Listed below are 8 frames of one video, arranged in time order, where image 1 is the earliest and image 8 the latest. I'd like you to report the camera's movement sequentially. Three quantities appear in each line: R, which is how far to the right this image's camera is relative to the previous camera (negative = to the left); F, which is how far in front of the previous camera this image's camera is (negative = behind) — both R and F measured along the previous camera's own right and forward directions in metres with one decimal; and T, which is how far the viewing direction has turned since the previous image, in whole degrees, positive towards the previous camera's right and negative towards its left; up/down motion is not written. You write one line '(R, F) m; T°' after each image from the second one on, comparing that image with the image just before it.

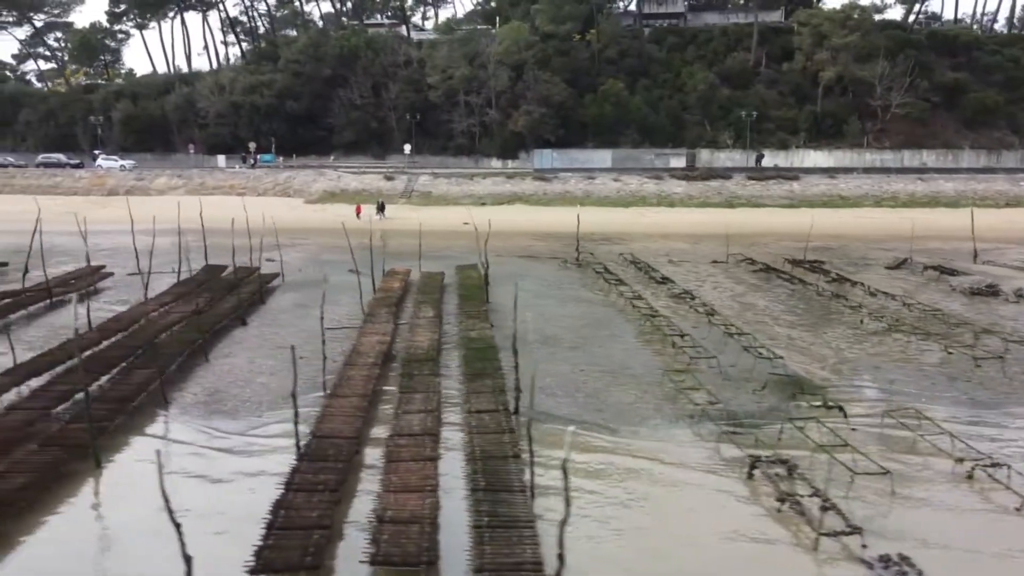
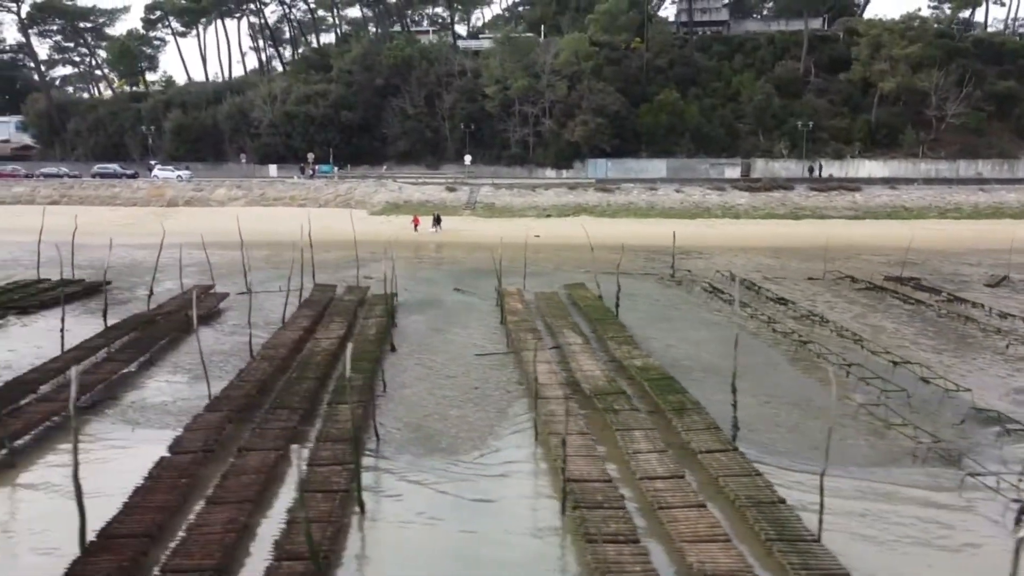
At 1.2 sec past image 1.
(-3.4, 0.0) m; 0°
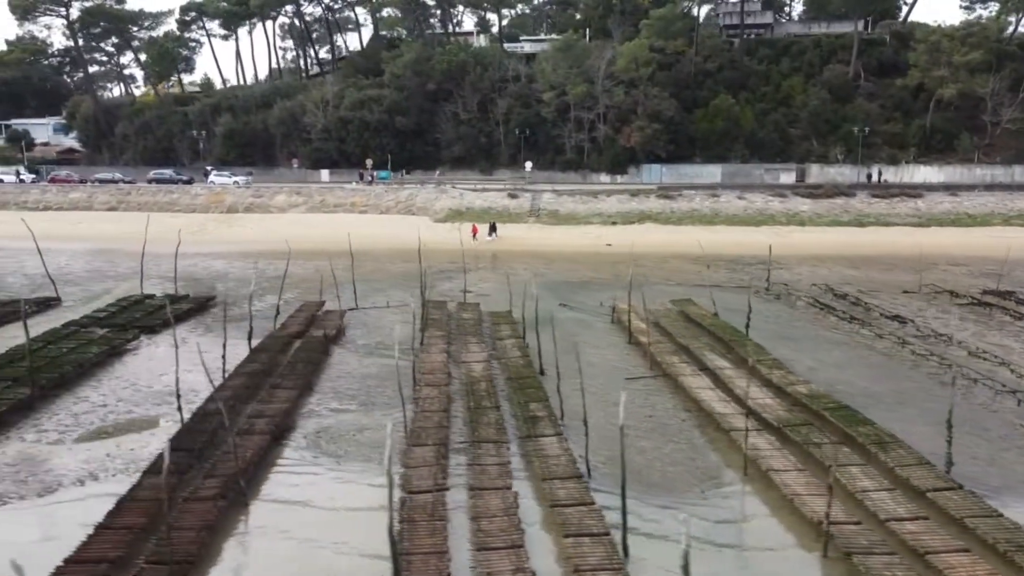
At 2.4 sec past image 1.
(-3.4, -0.1) m; 0°
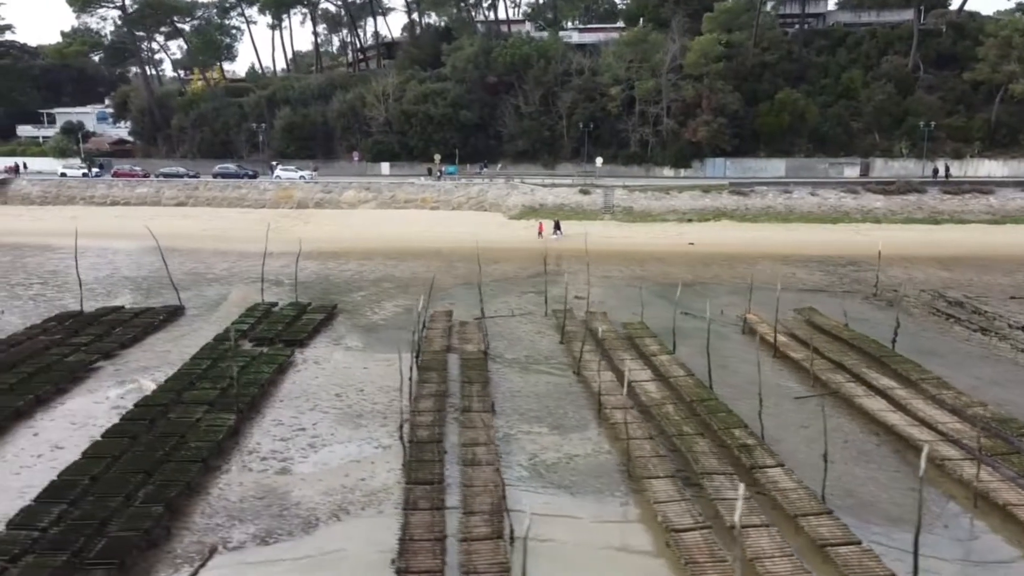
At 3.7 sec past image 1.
(-3.9, -0.2) m; 0°
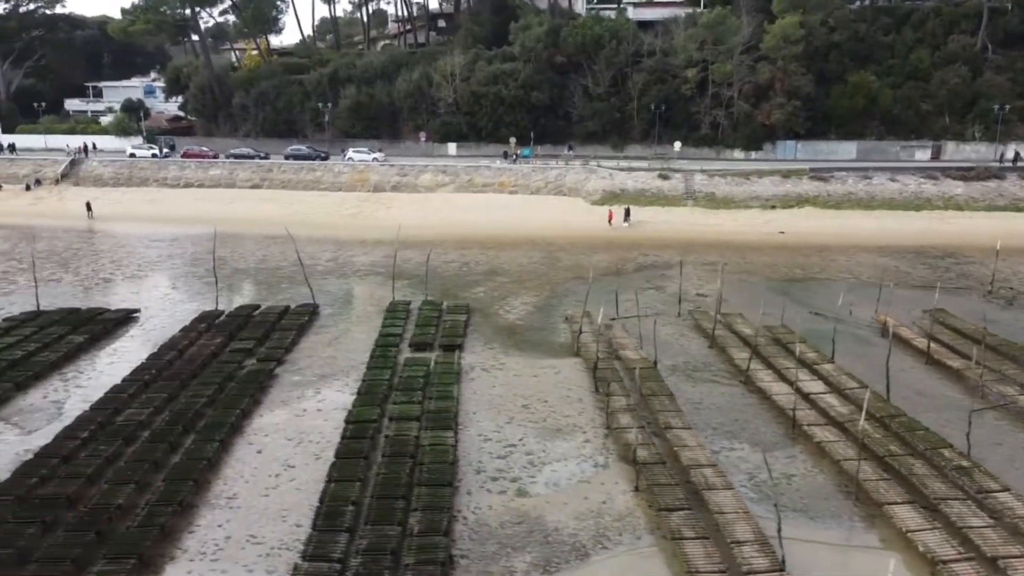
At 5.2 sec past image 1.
(-4.4, -0.3) m; 0°
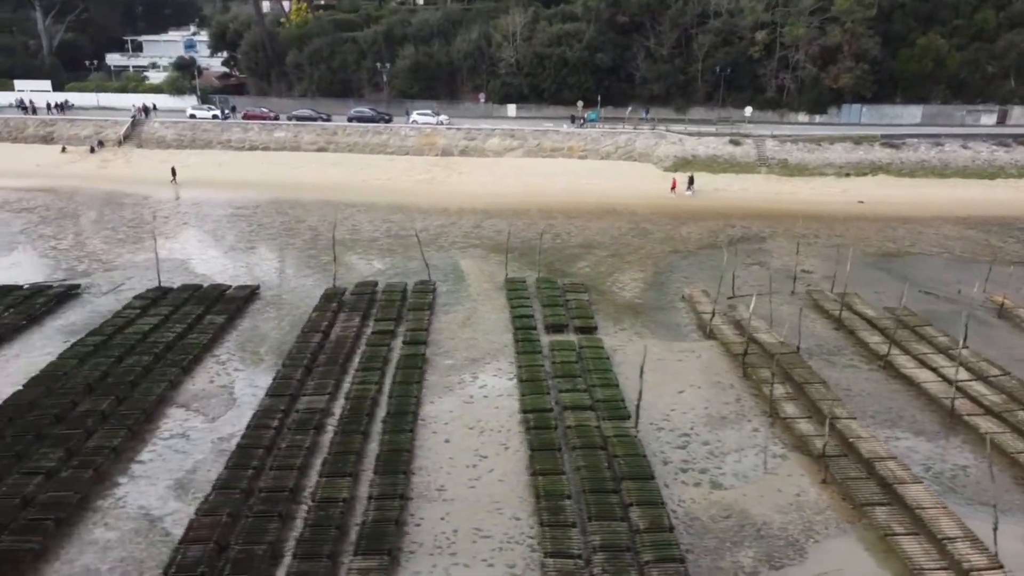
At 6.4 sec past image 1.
(-3.9, -0.4) m; 0°
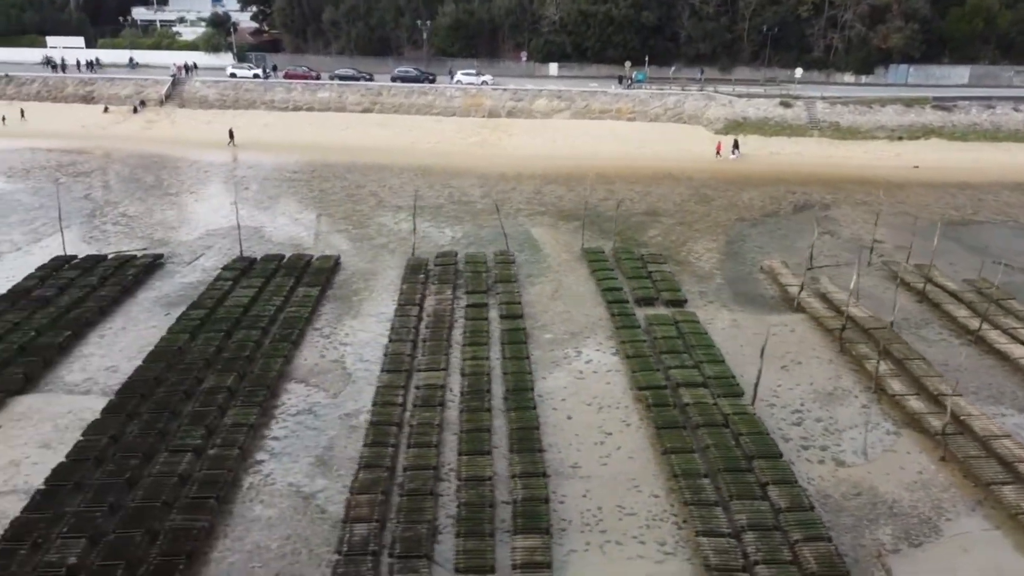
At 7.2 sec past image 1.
(-2.7, -0.3) m; 0°
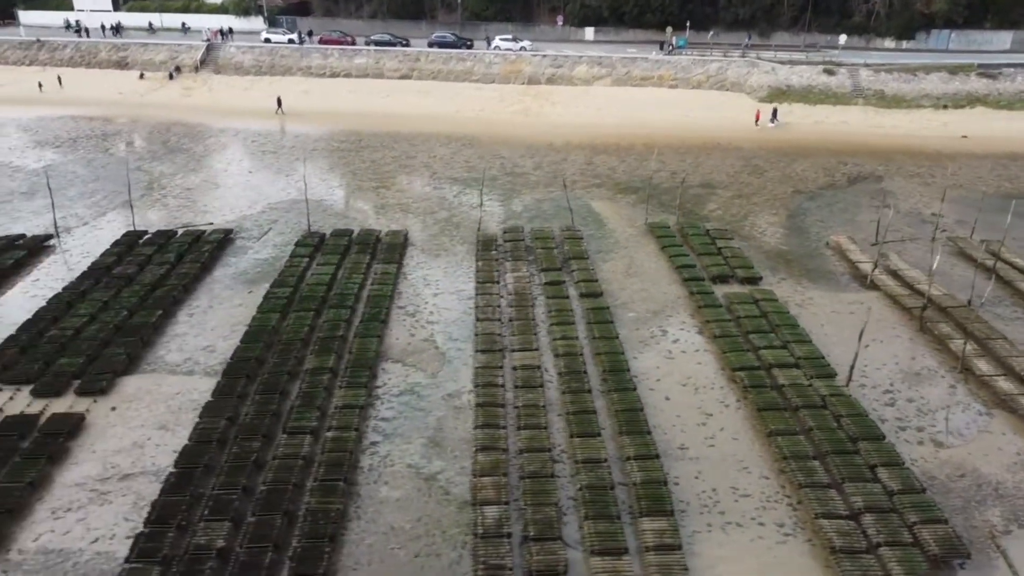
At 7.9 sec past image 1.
(-2.3, -0.2) m; 0°
